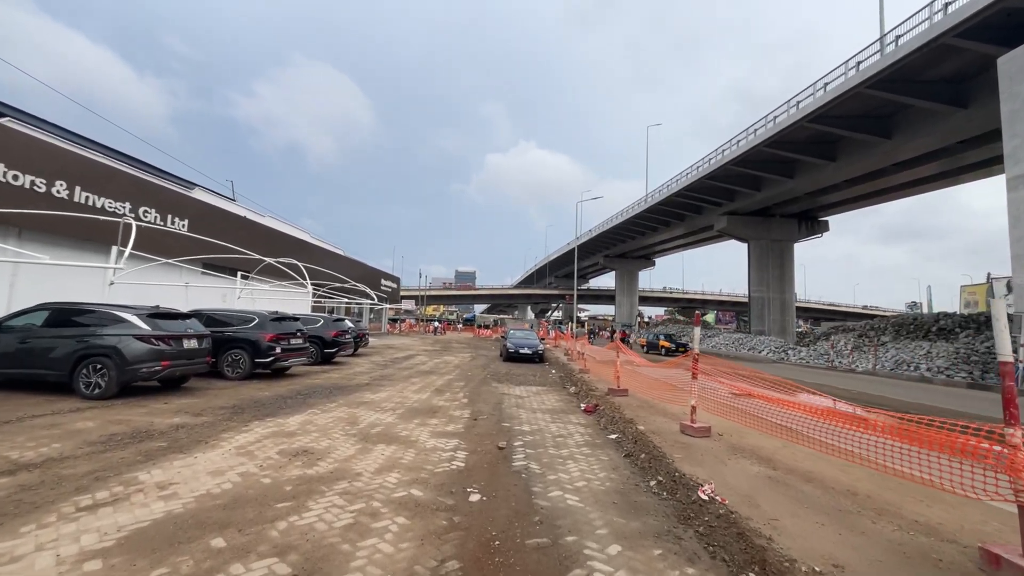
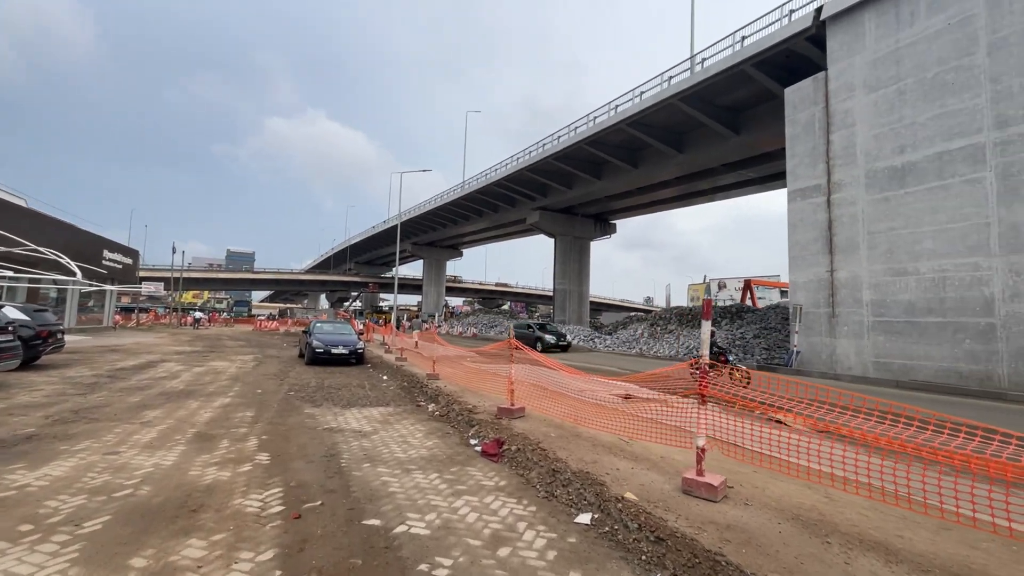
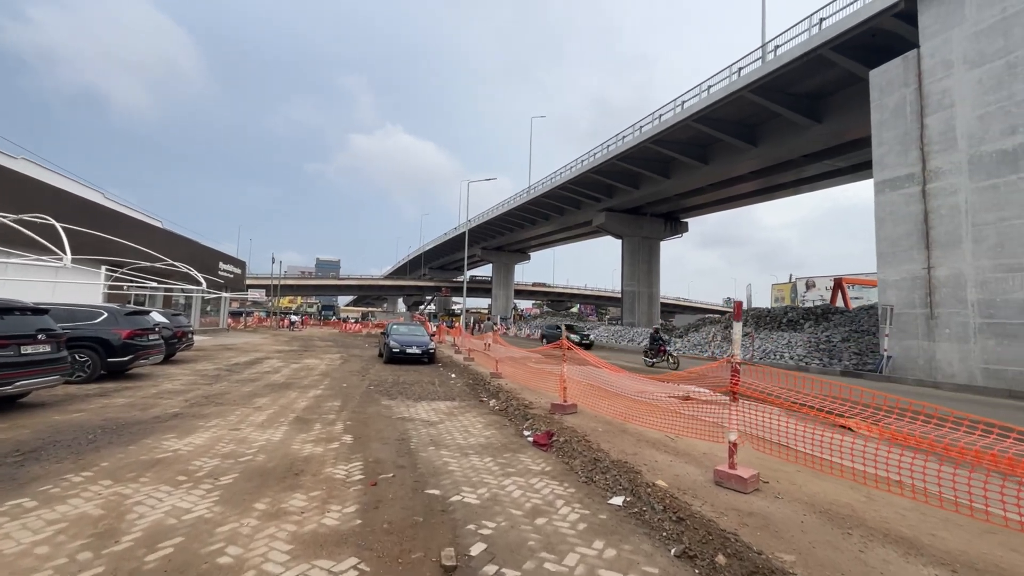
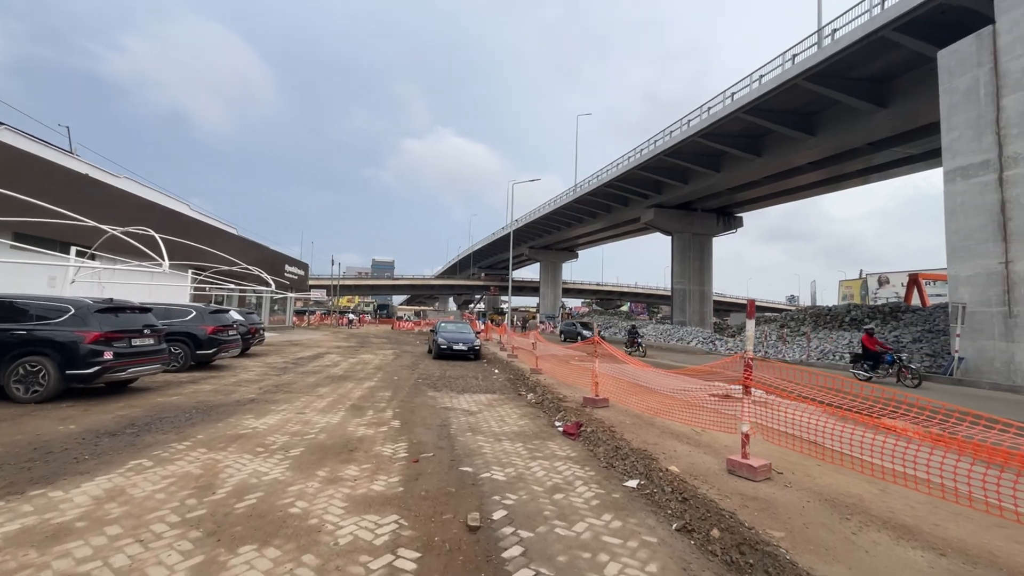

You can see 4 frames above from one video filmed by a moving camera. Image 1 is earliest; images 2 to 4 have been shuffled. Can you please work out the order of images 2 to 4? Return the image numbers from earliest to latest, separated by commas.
4, 3, 2
